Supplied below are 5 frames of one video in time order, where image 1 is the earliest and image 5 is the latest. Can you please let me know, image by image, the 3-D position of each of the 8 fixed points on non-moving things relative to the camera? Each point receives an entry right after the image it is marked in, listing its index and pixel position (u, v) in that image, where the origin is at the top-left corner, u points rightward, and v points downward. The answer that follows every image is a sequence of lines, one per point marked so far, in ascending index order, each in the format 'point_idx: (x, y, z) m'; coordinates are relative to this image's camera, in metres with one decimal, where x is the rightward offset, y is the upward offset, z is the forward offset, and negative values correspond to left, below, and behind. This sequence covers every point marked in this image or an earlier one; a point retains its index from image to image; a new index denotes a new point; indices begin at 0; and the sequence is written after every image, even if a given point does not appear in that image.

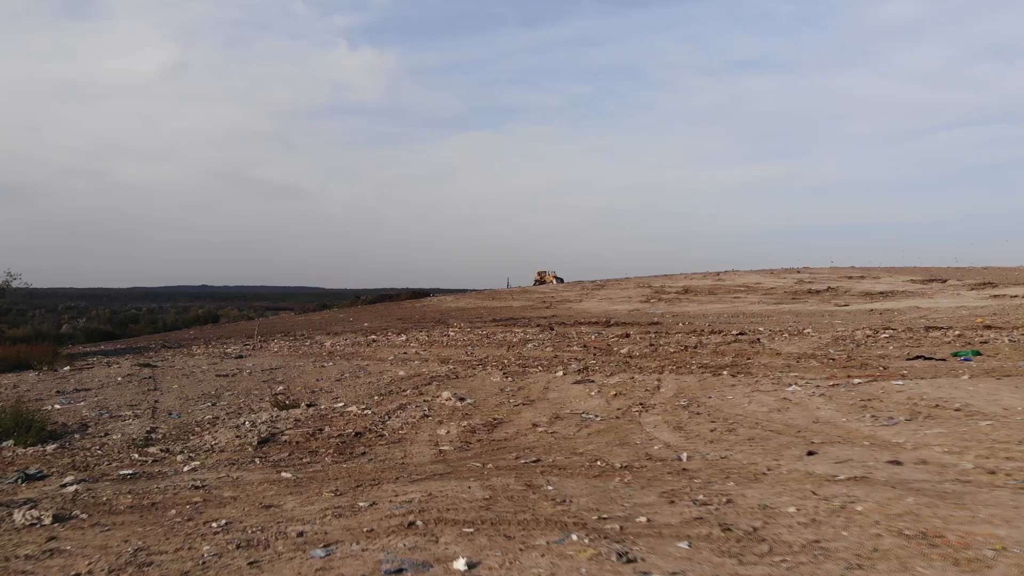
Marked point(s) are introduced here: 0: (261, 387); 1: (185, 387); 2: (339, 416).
0: (-2.6, -1.0, +8.9) m
1: (-3.7, -1.1, +9.7) m
2: (-1.2, -0.9, +6.1) m
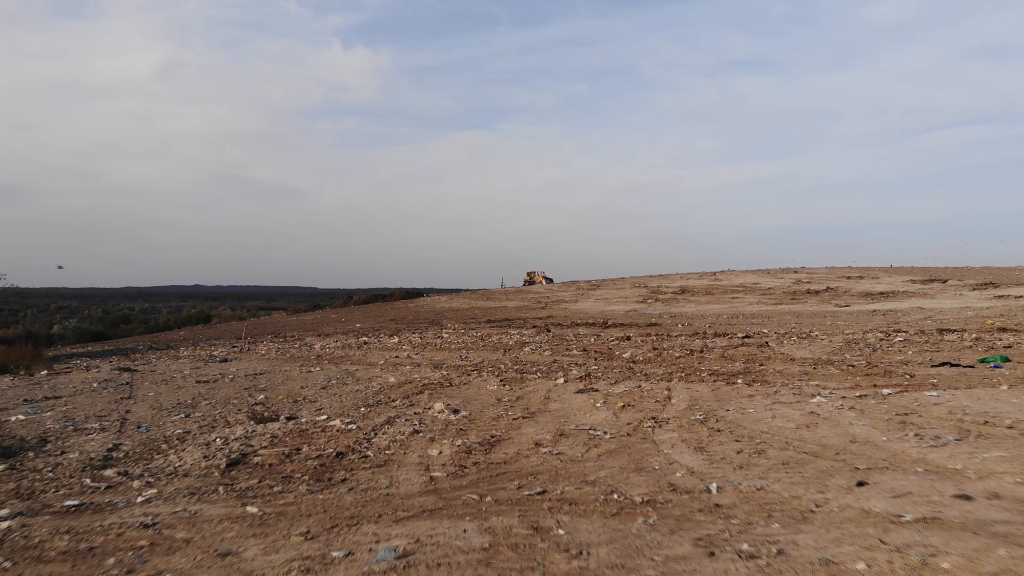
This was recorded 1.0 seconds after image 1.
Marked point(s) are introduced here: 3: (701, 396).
0: (-2.6, -1.1, +8.3) m
1: (-3.7, -1.1, +9.1) m
2: (-1.2, -0.9, +5.5) m
3: (+1.4, -0.8, +6.4) m
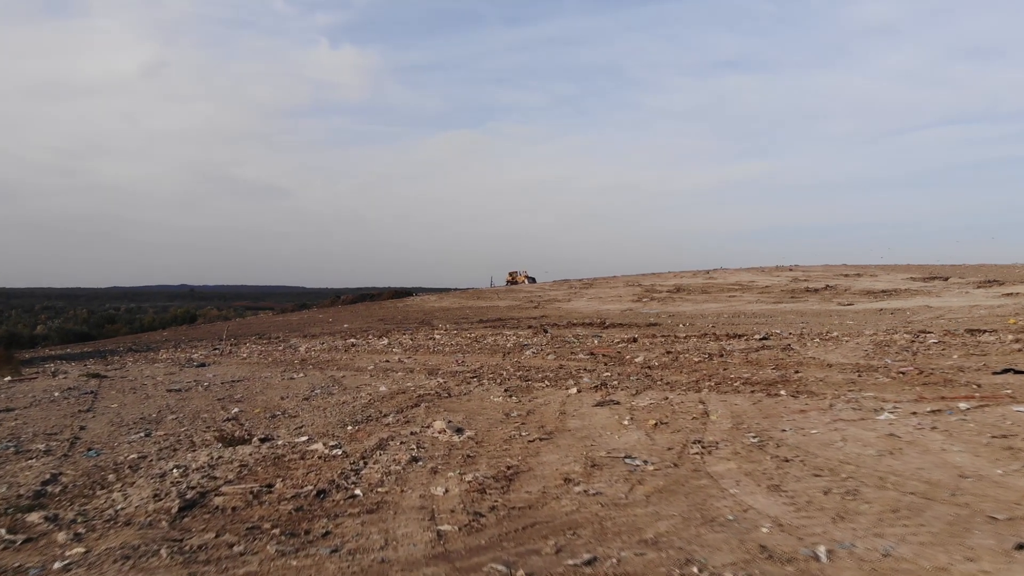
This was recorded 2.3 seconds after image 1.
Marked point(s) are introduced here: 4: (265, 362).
0: (-2.6, -1.0, +7.4) m
1: (-3.7, -1.1, +8.2) m
2: (-1.1, -0.9, +4.6) m
3: (+1.5, -0.8, +5.5) m
4: (-3.8, -1.1, +13.2) m
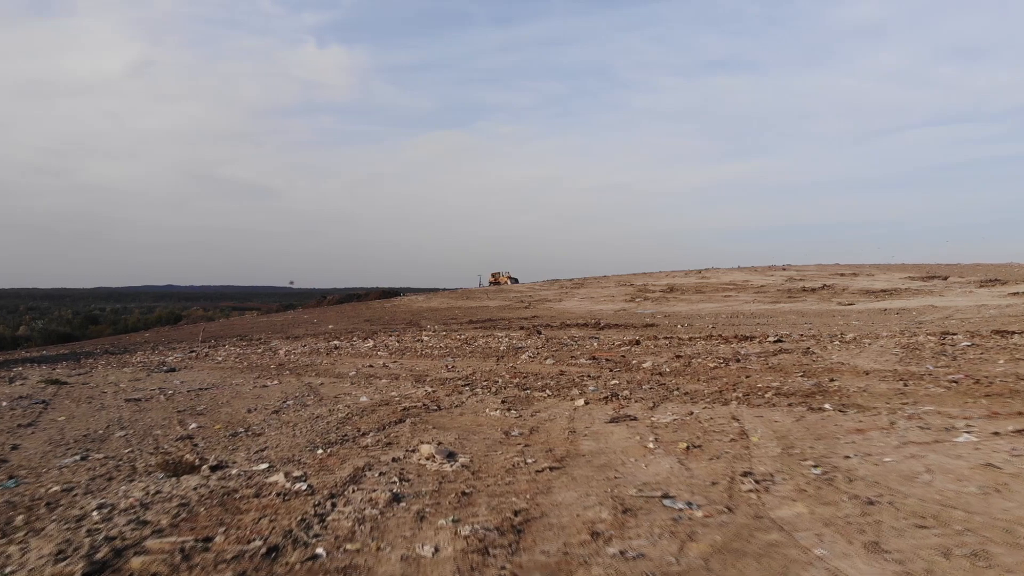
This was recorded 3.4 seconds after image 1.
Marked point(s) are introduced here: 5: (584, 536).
0: (-2.6, -1.0, +6.5) m
1: (-3.7, -1.1, +7.3) m
2: (-1.1, -0.9, +3.7) m
3: (+1.5, -0.8, +4.6) m
4: (-3.9, -1.1, +12.3) m
5: (+0.2, -0.8, +2.9) m
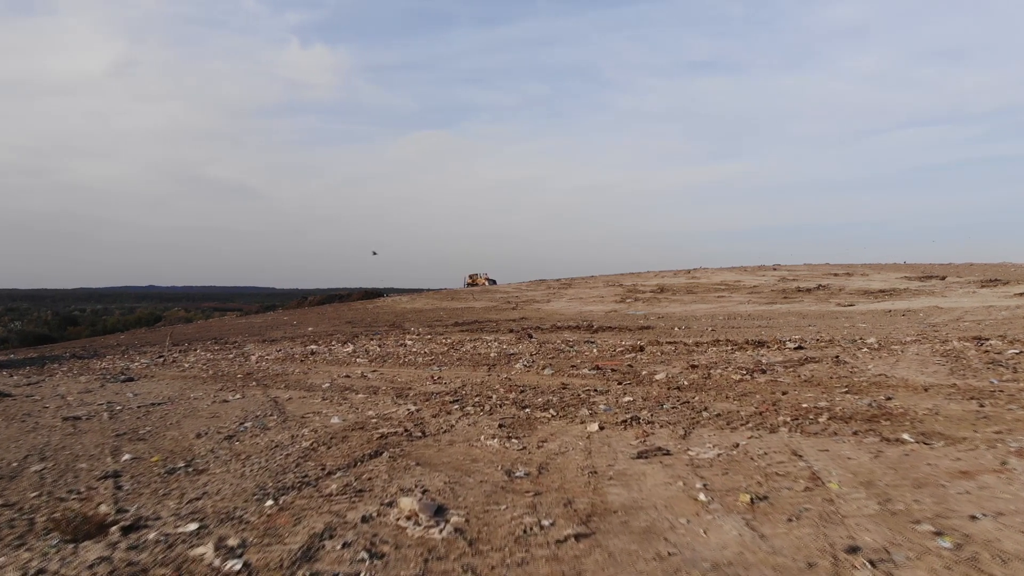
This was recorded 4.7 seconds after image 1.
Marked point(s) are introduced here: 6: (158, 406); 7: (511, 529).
0: (-2.6, -1.0, +5.4) m
1: (-3.7, -1.1, +6.2) m
2: (-1.1, -0.9, +2.6) m
3: (+1.5, -0.8, +3.6) m
4: (-4.0, -1.2, +11.1) m
5: (+0.3, -0.8, +1.8) m
6: (-3.3, -1.1, +8.1) m
7: (0.0, -0.9, +3.1) m
